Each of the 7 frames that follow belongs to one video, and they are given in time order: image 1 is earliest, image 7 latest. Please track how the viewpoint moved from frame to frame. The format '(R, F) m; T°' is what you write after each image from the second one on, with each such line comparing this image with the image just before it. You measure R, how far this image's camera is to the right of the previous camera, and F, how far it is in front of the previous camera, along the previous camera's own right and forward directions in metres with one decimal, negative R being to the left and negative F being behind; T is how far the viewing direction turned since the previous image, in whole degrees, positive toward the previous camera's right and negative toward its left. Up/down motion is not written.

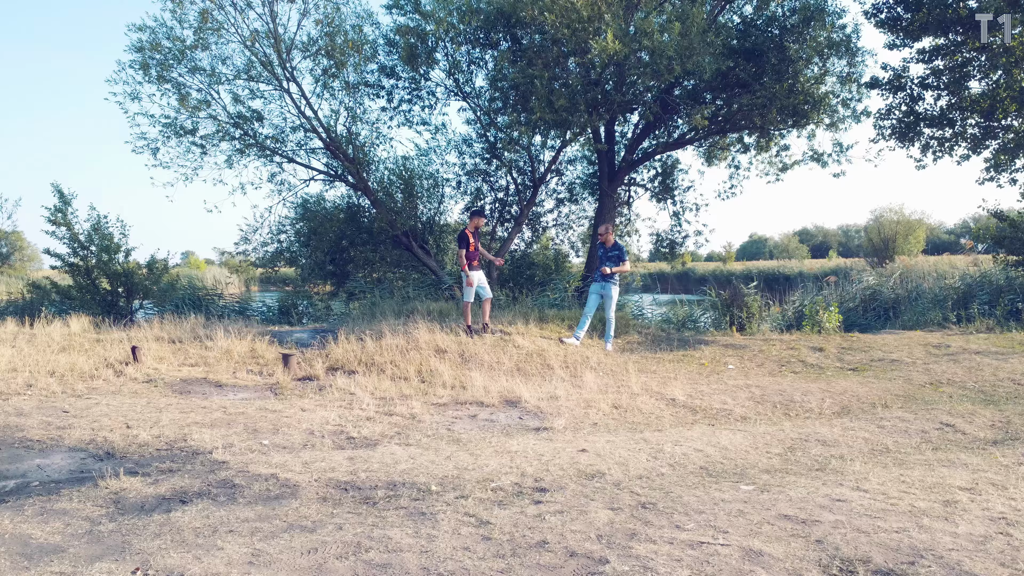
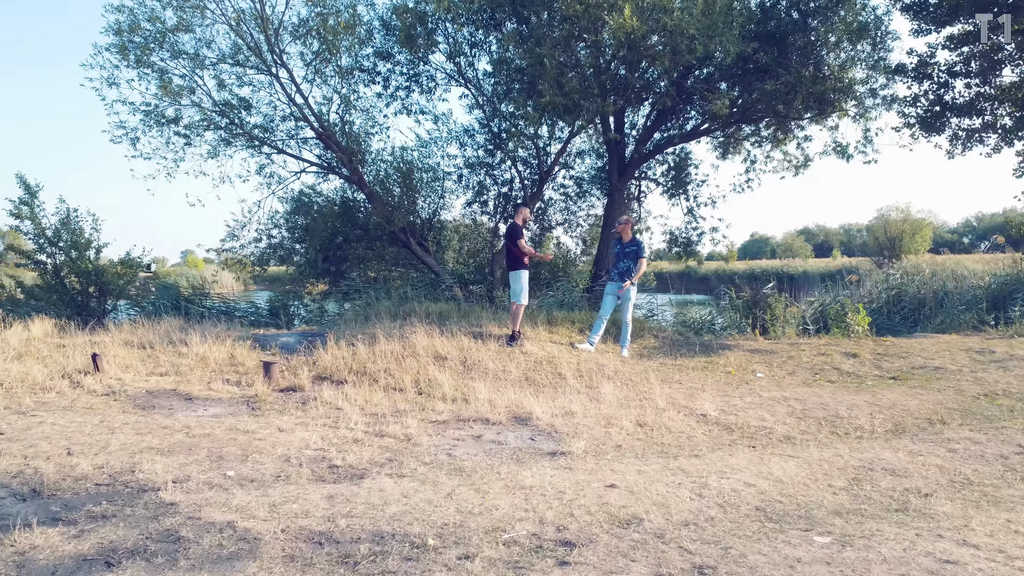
(-0.1, +0.8) m; 0°
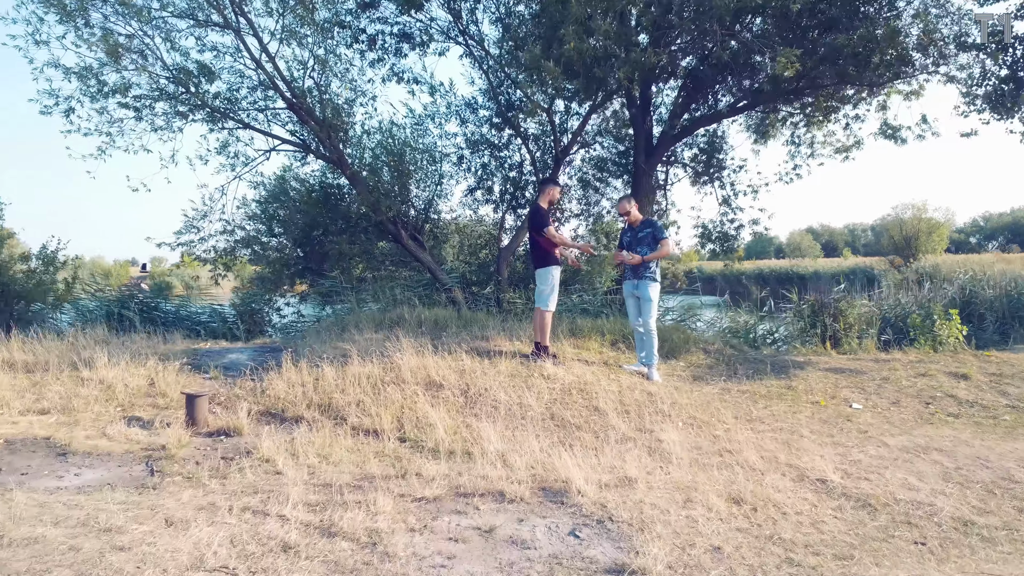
(-0.1, +1.8) m; 0°
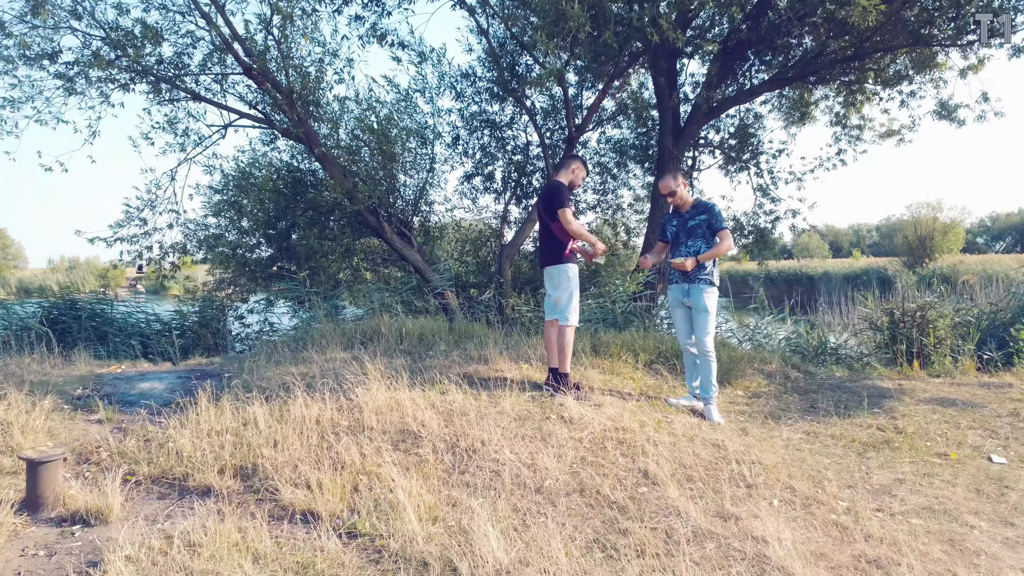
(0.0, +1.6) m; 0°
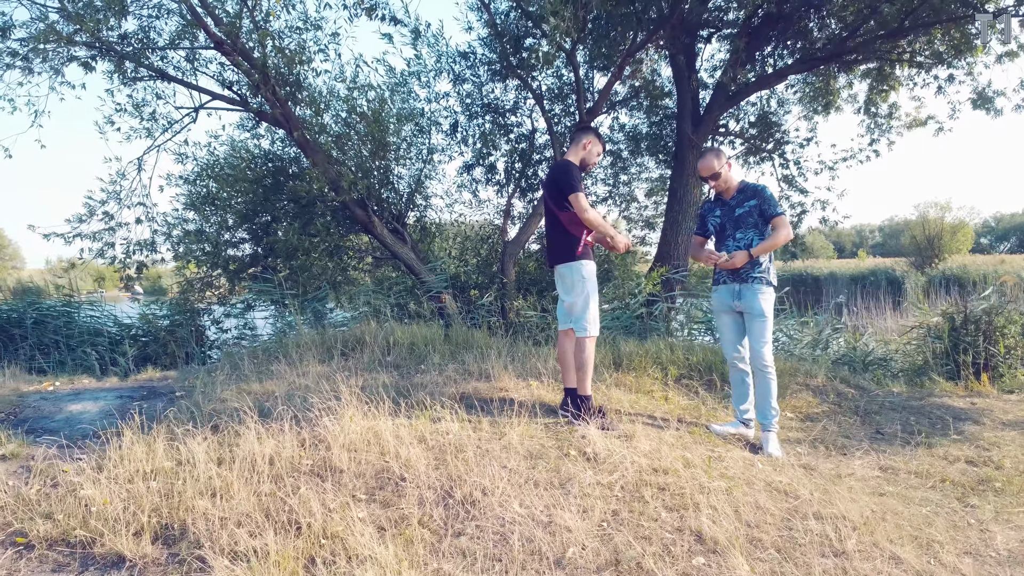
(0.0, +0.8) m; 0°
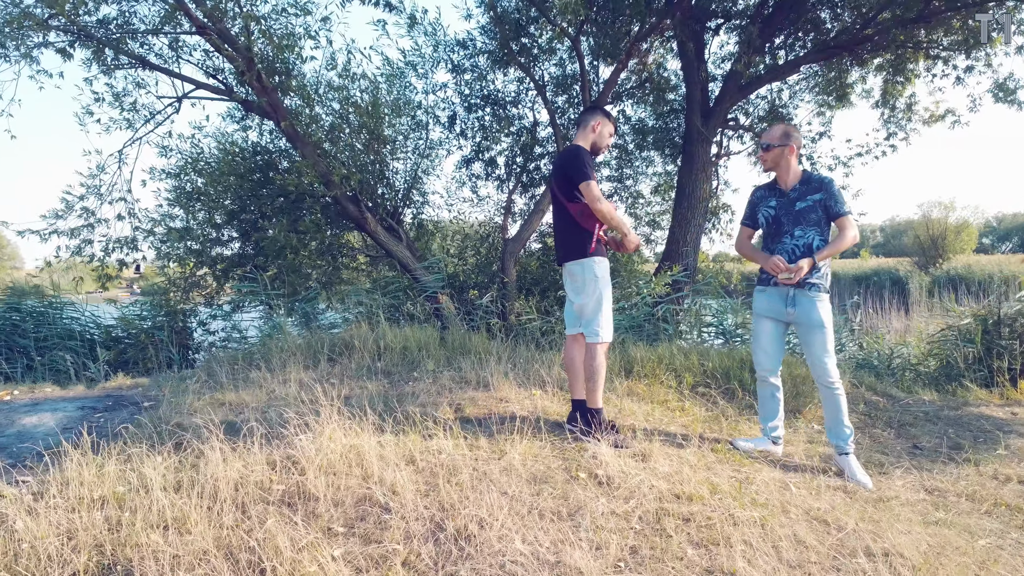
(0.0, +0.4) m; 0°
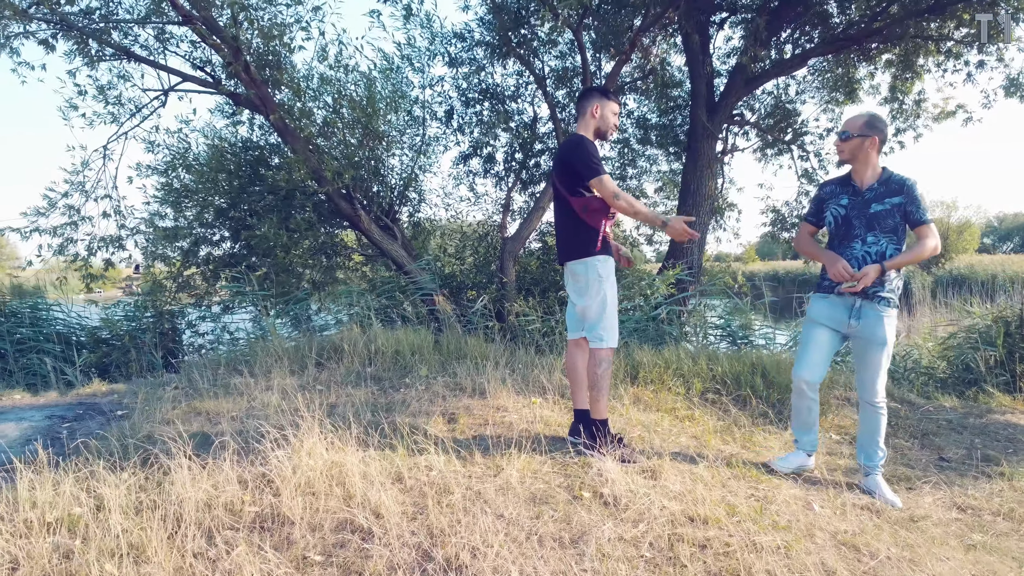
(0.0, +0.2) m; 0°
